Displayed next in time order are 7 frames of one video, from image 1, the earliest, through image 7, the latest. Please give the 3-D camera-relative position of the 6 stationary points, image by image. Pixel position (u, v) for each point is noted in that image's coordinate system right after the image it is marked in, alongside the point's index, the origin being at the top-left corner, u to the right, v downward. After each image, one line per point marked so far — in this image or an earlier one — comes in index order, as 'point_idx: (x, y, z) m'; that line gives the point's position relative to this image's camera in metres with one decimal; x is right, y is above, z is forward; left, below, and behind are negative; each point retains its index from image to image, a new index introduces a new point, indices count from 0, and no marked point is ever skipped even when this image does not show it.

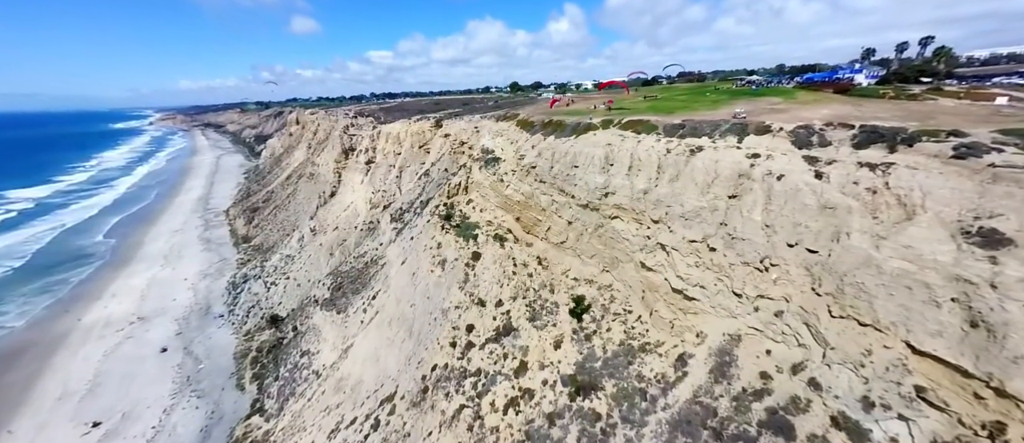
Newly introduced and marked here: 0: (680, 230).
0: (+5.6, -0.3, +11.8) m
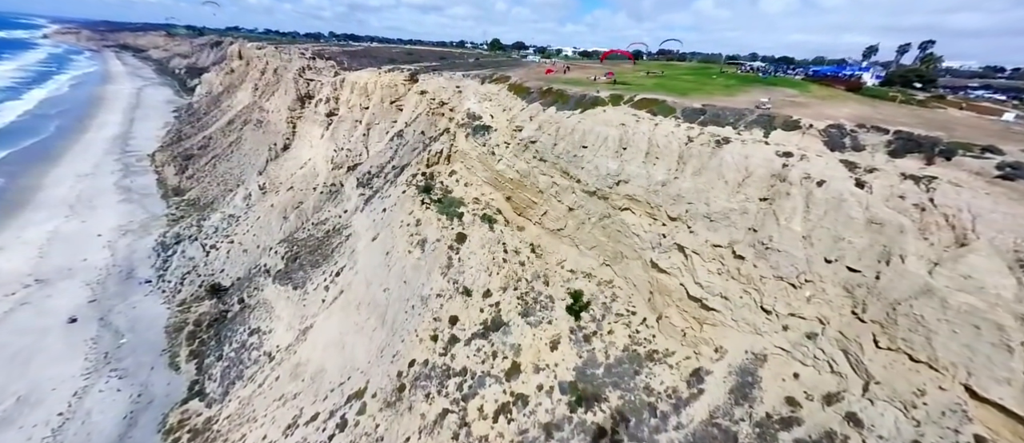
0: (+5.8, -0.3, +10.6) m
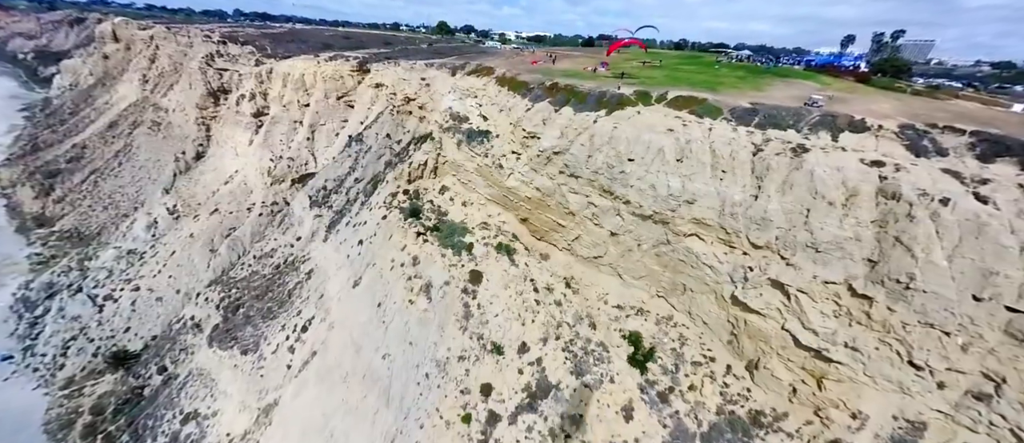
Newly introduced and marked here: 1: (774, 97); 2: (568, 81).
0: (+7.5, -1.1, +8.8) m
1: (+10.1, +4.8, +13.4) m
2: (+2.6, +6.7, +16.5) m
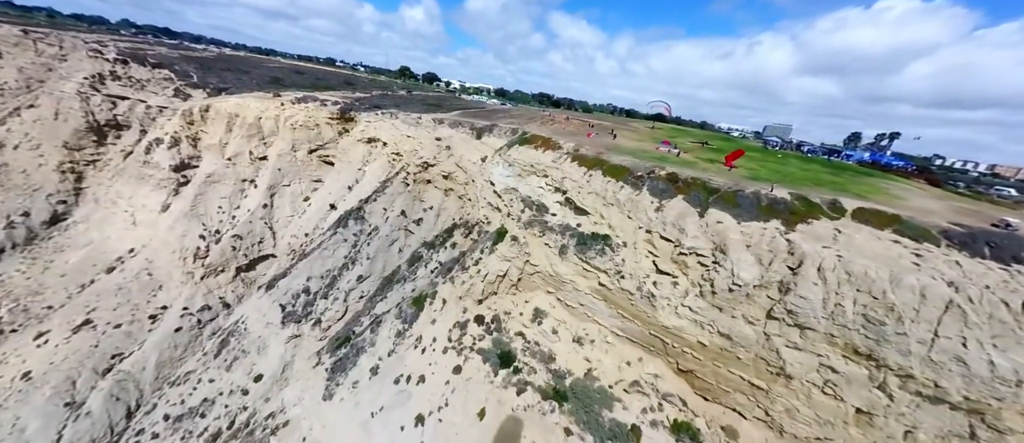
0: (+13.0, -5.0, +5.9) m
1: (+14.5, +0.3, +11.7) m
2: (+6.4, +2.0, +13.2) m
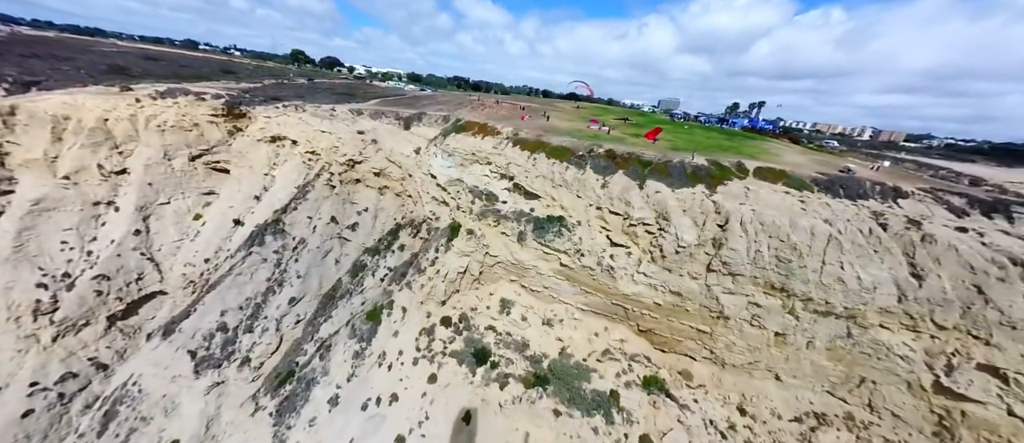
0: (+12.9, -3.2, +8.8) m
1: (+12.5, +2.3, +14.5) m
2: (+4.2, +3.1, +14.1) m
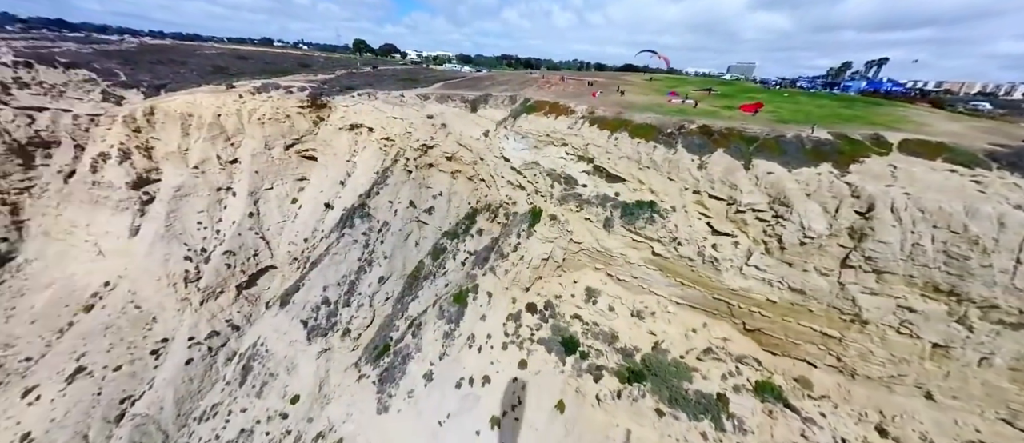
0: (+15.0, -3.0, +6.3) m
1: (+15.4, +2.9, +11.6) m
2: (+7.1, +3.6, +12.4) m
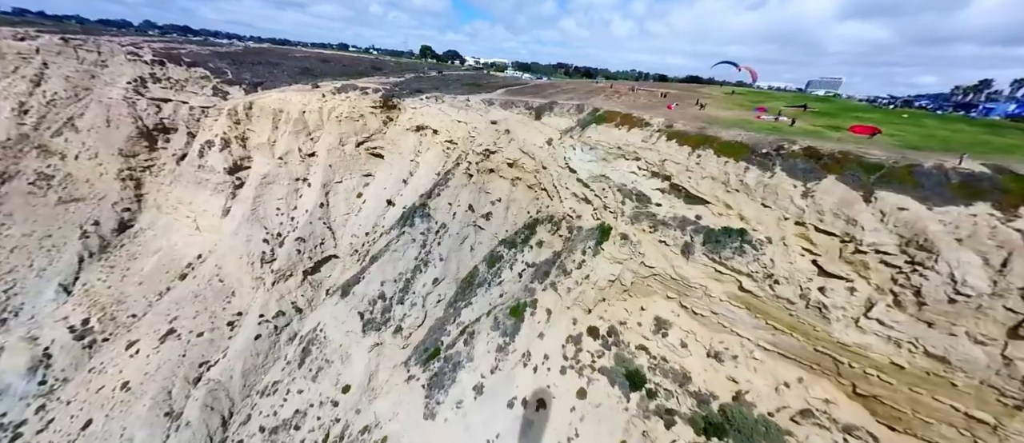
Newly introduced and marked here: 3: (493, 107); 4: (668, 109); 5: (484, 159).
0: (+15.9, -4.6, +3.6) m
1: (+17.5, +1.1, +8.9) m
2: (+9.5, +2.5, +10.8) m
3: (-0.7, +5.8, +17.7) m
4: (+7.0, +4.9, +15.1) m
5: (-1.1, +2.8, +15.3) m
